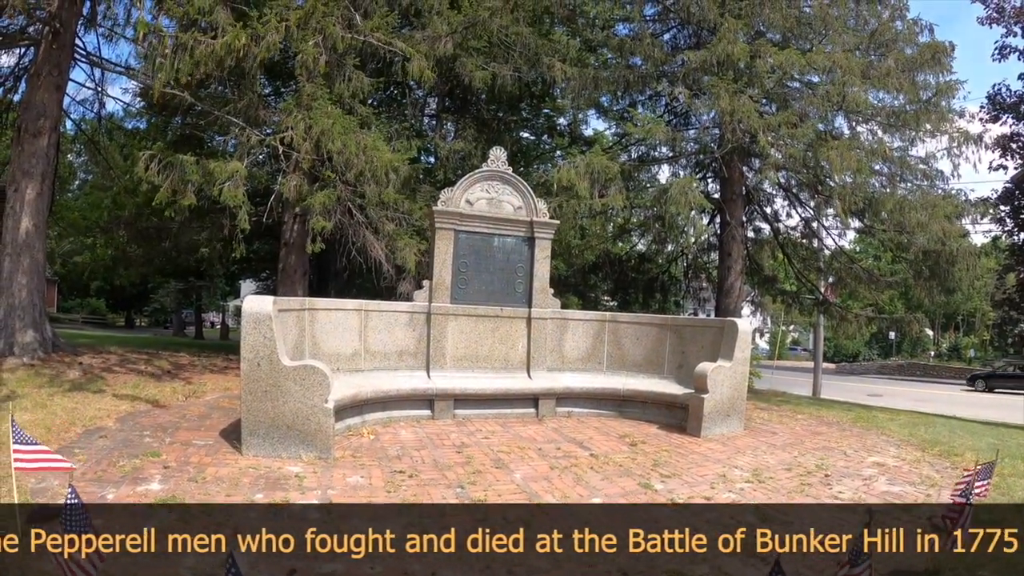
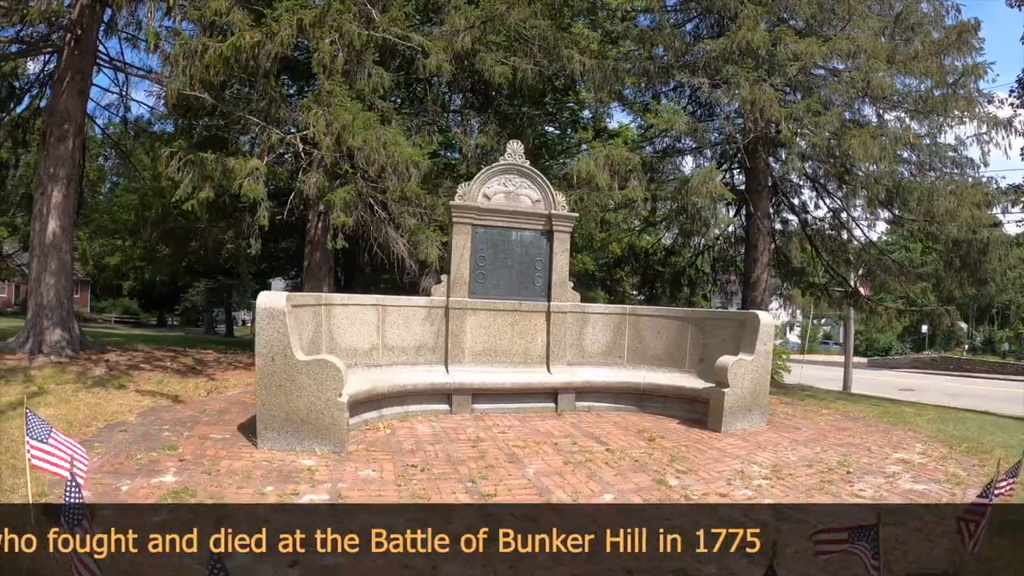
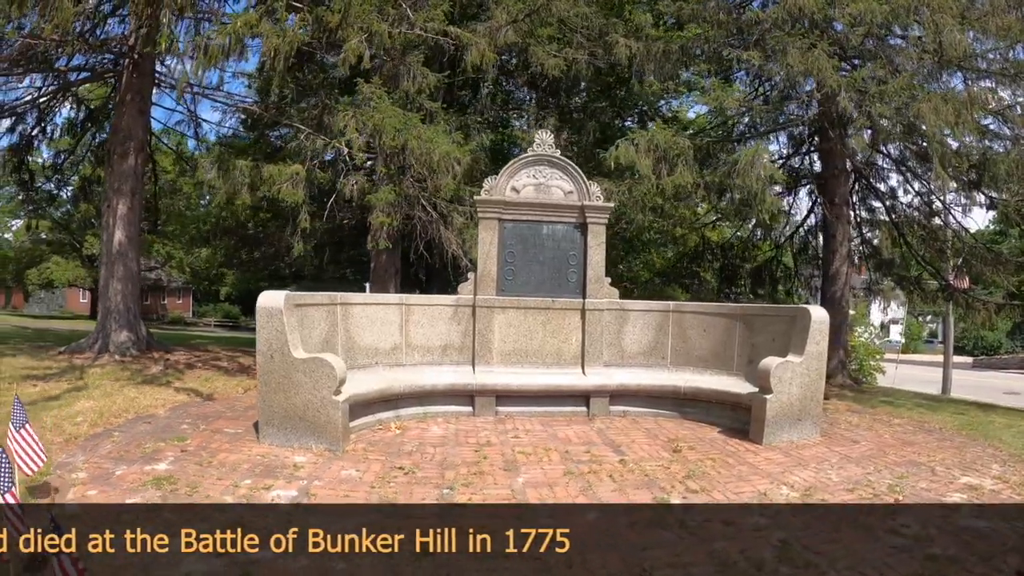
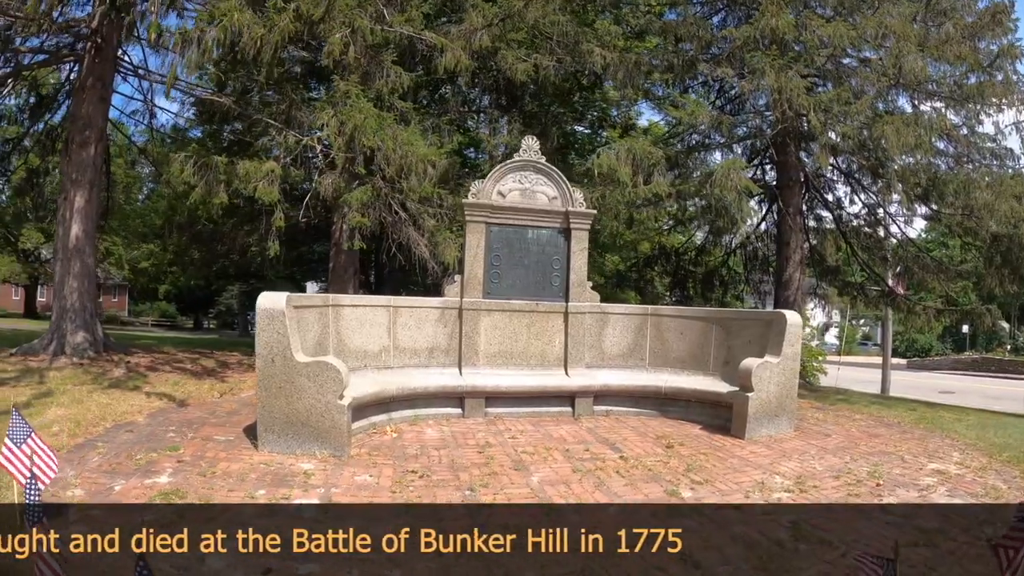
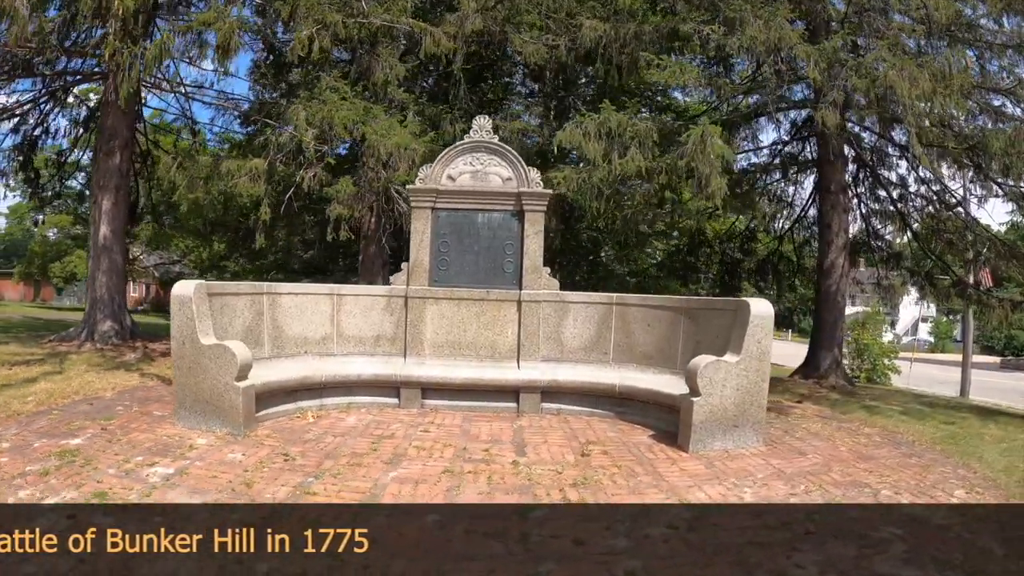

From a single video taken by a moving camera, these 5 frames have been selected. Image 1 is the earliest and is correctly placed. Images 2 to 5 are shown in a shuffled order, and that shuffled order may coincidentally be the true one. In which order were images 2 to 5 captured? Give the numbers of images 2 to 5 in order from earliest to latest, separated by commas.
2, 4, 3, 5
